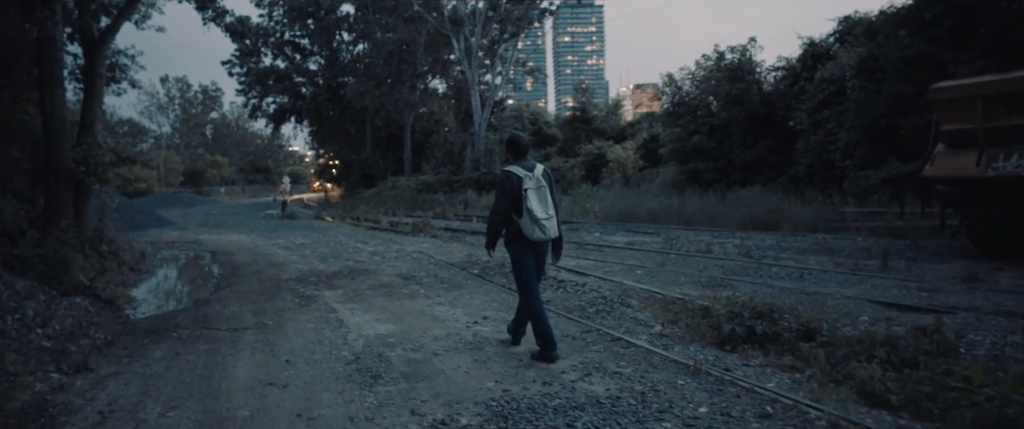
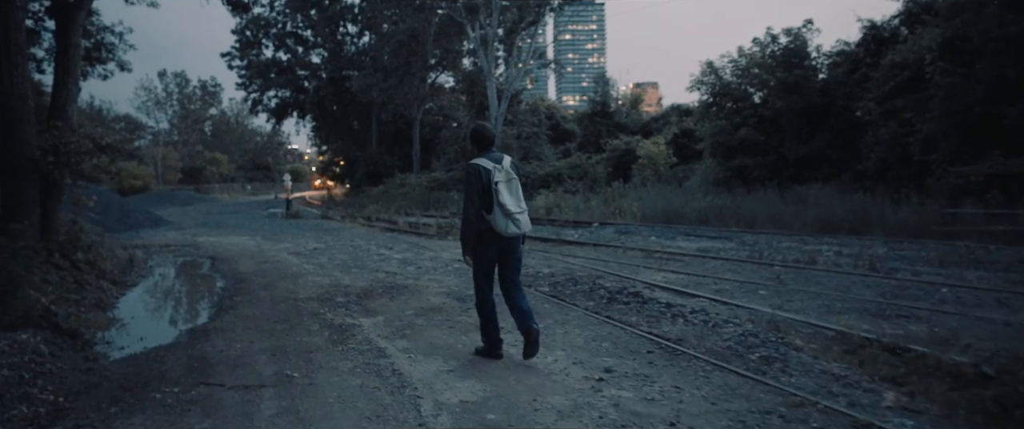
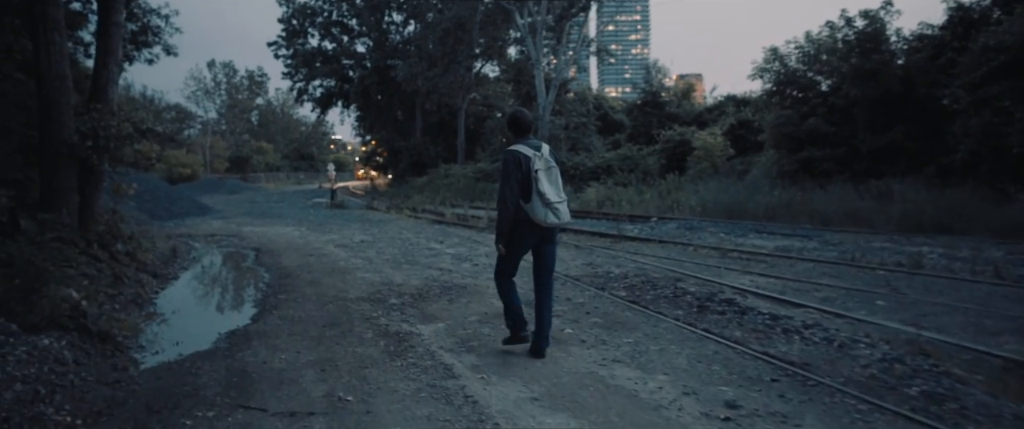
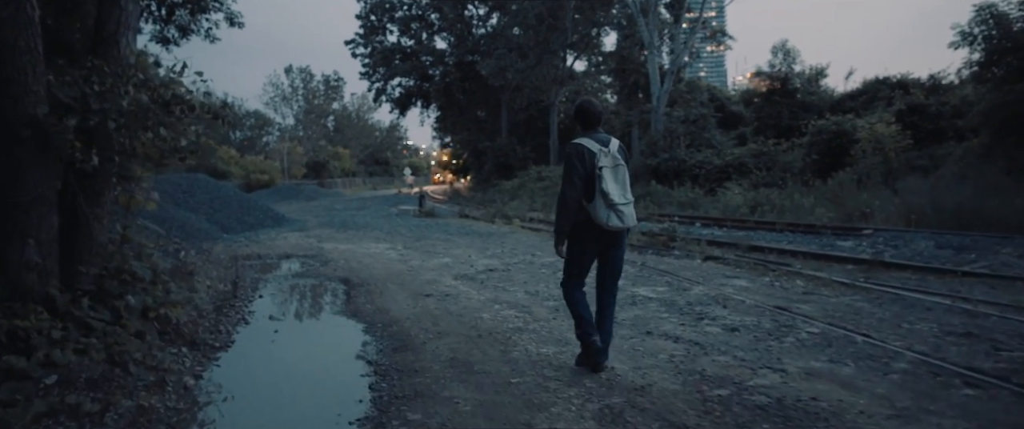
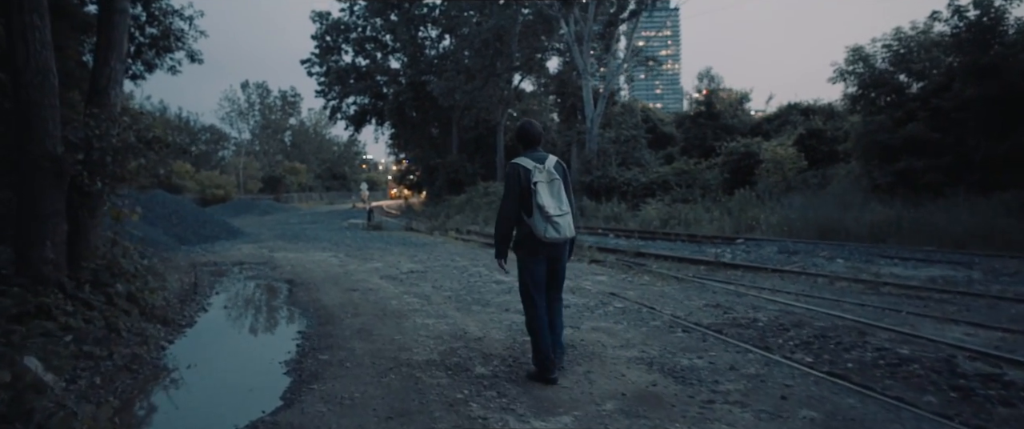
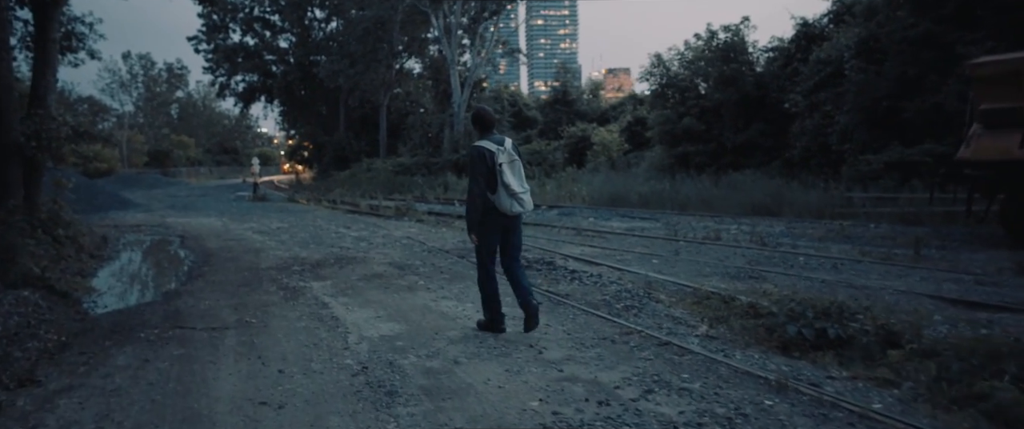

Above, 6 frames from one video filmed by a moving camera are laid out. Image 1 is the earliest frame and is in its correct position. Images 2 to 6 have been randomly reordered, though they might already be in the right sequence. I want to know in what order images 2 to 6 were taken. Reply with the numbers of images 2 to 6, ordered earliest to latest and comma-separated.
6, 2, 3, 5, 4
